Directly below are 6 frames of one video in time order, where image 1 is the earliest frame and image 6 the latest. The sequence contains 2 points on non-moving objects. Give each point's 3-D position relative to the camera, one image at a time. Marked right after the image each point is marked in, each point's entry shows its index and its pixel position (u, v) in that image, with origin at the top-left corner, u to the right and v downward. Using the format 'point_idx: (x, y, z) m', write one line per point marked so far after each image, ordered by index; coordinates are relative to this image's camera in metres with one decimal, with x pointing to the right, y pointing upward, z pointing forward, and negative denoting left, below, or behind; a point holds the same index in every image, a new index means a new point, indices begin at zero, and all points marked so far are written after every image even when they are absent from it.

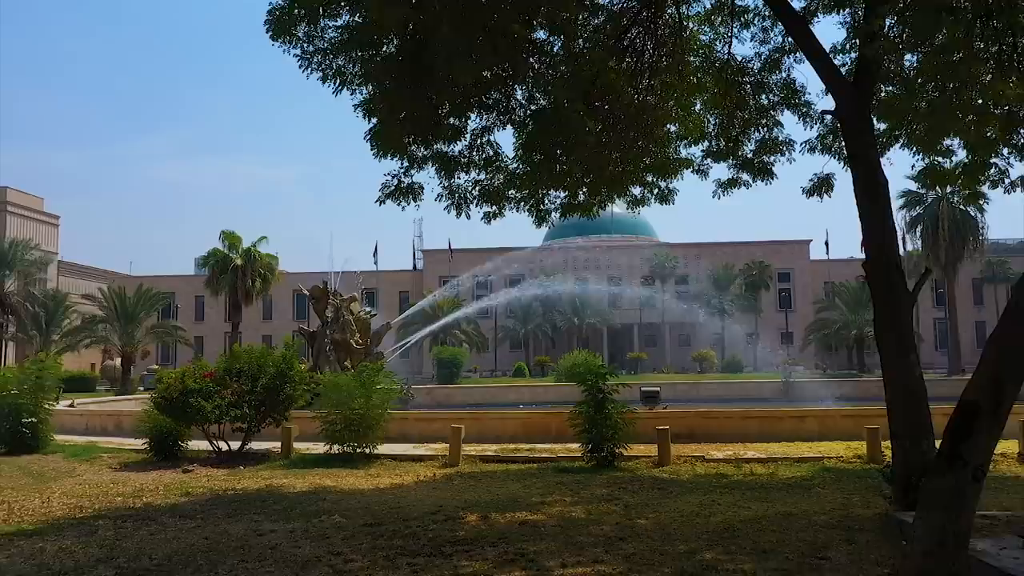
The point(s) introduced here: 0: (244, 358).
0: (-4.5, -1.2, +13.3) m
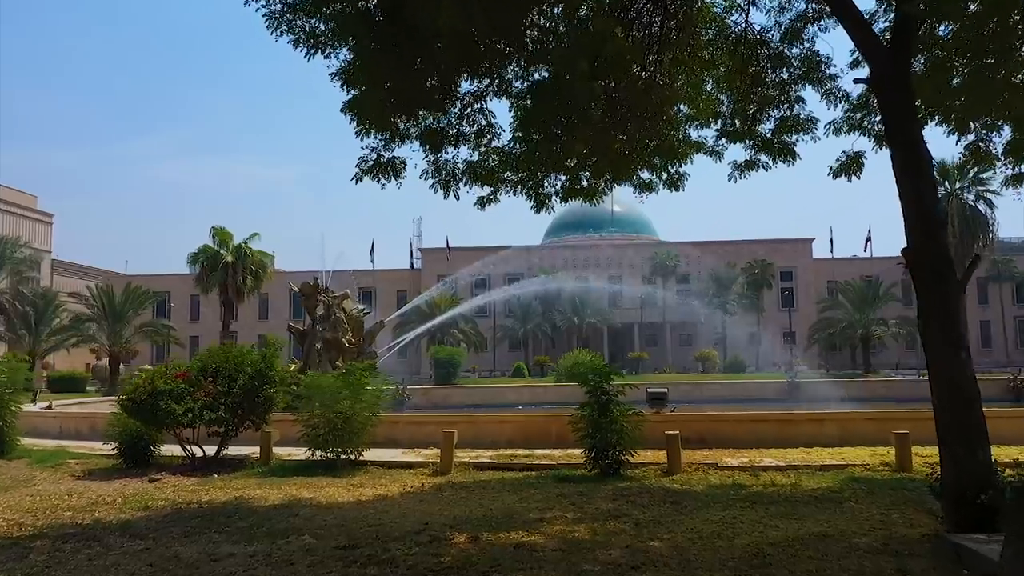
0: (-4.6, -1.1, +12.4) m
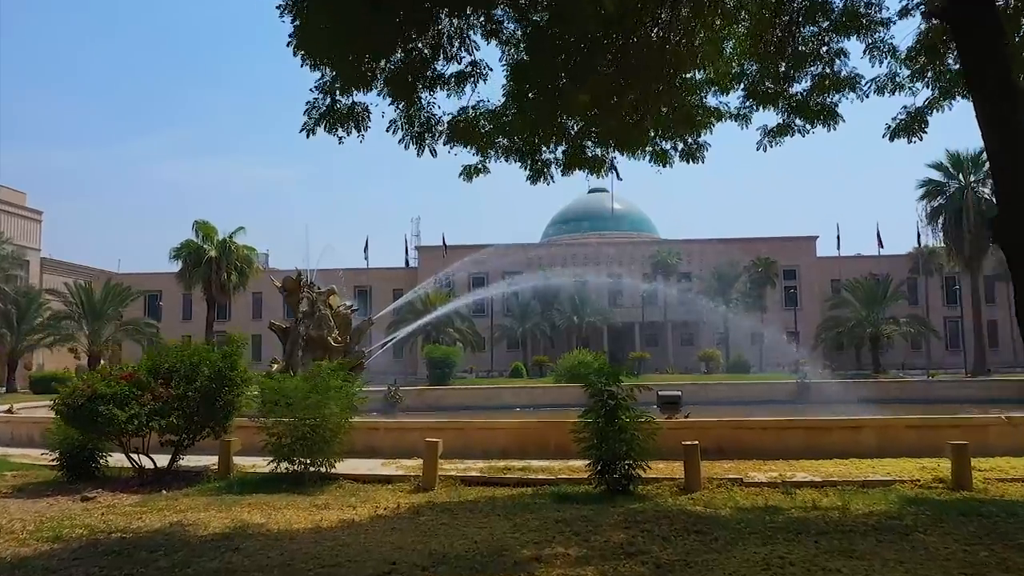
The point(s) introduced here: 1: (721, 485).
0: (-4.7, -0.9, +10.9) m
1: (+2.4, -2.3, +9.2) m
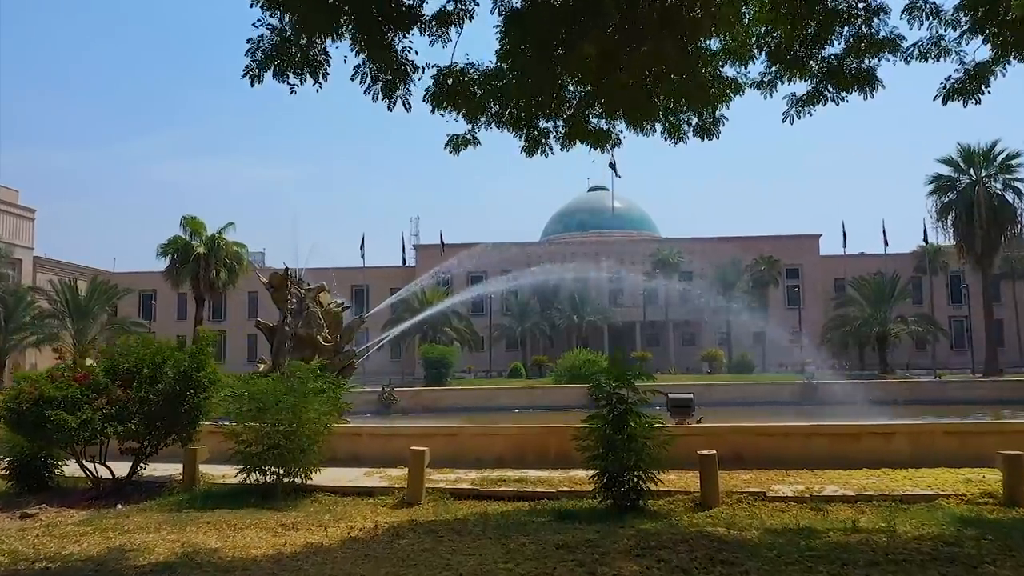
0: (-4.7, -0.8, +9.9) m
1: (+2.4, -2.2, +8.1) m
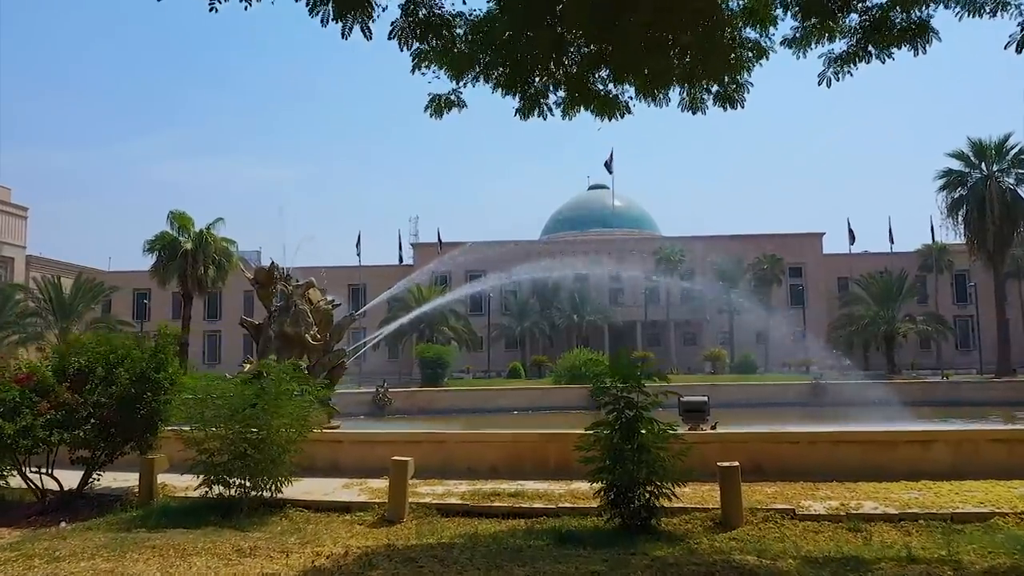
0: (-4.8, -0.7, +8.9) m
1: (+2.3, -2.1, +7.1) m
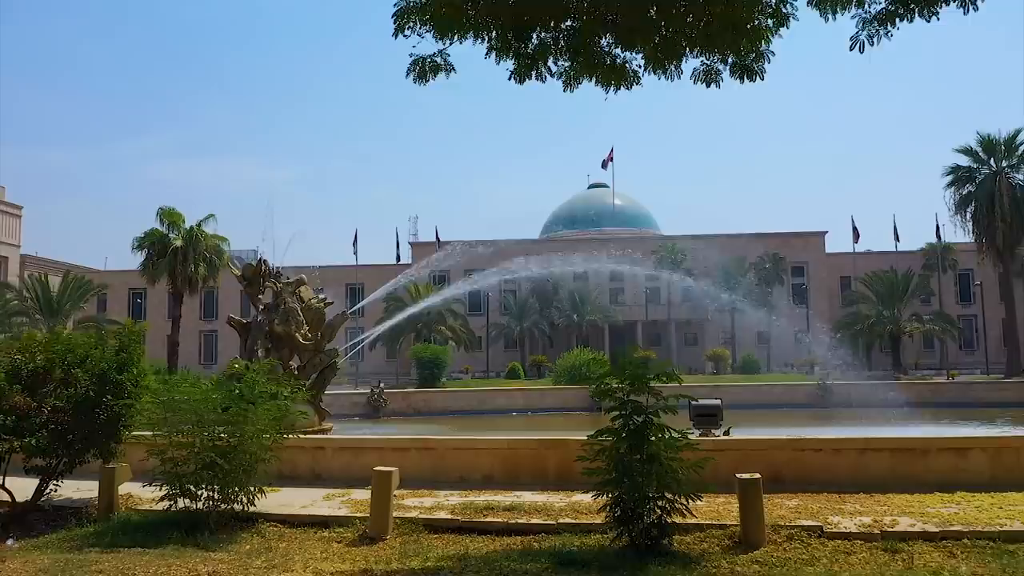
0: (-4.8, -0.7, +8.1) m
1: (+2.3, -2.0, +6.4) m
